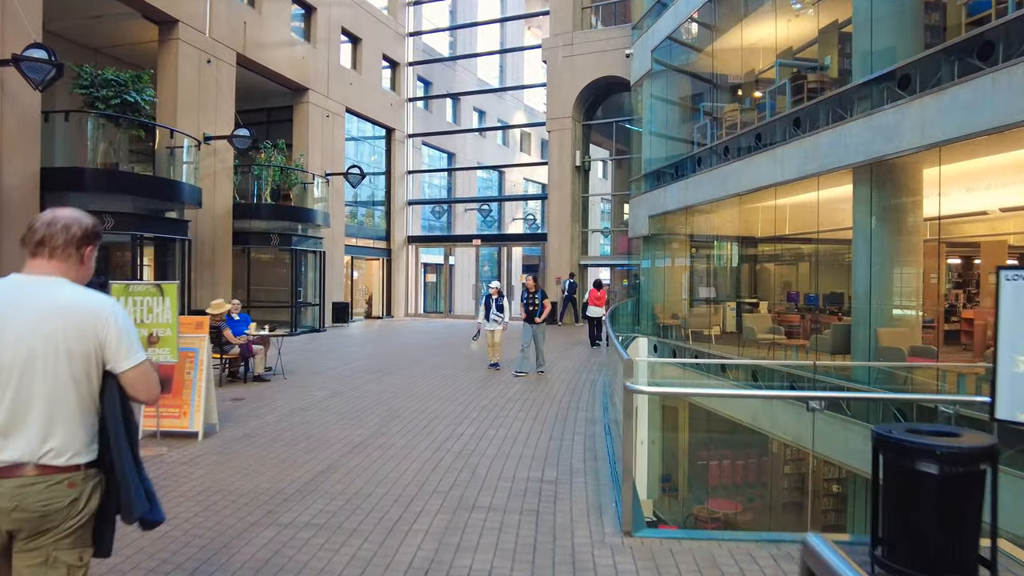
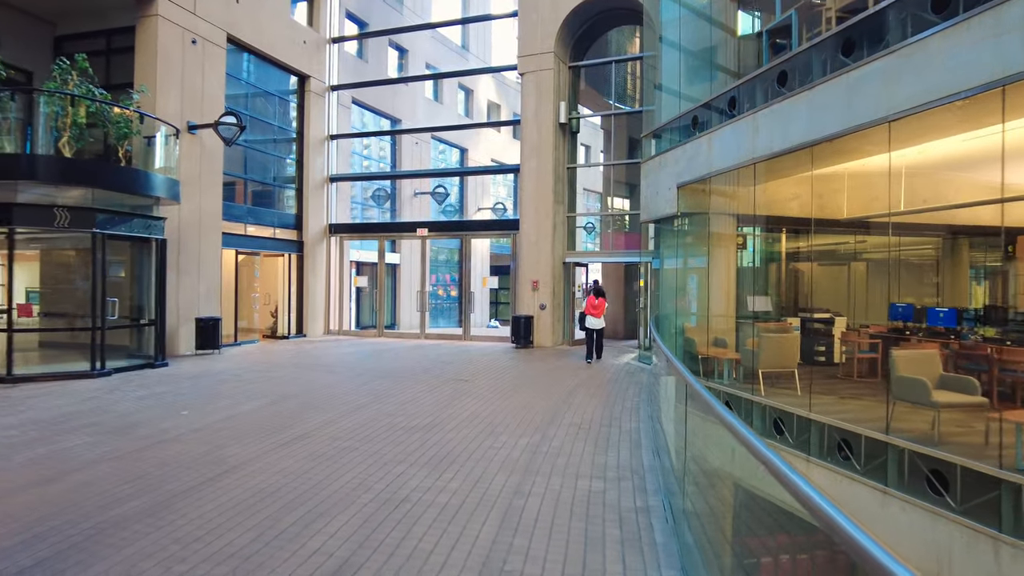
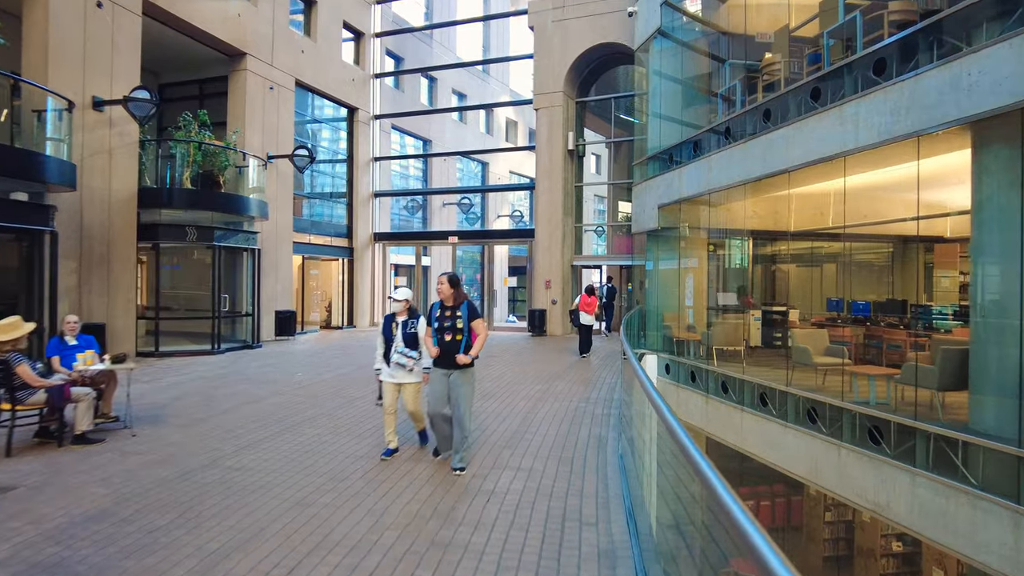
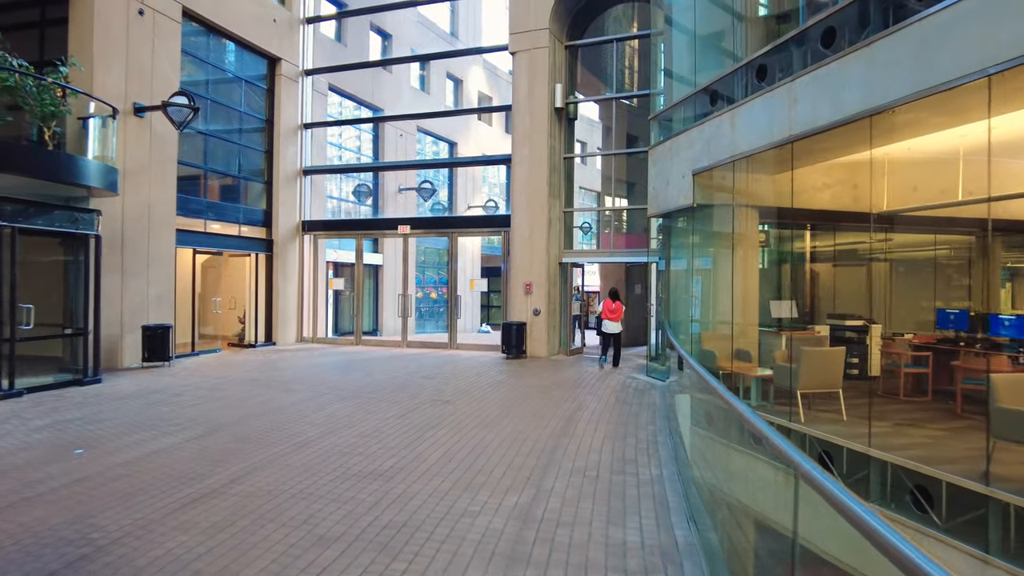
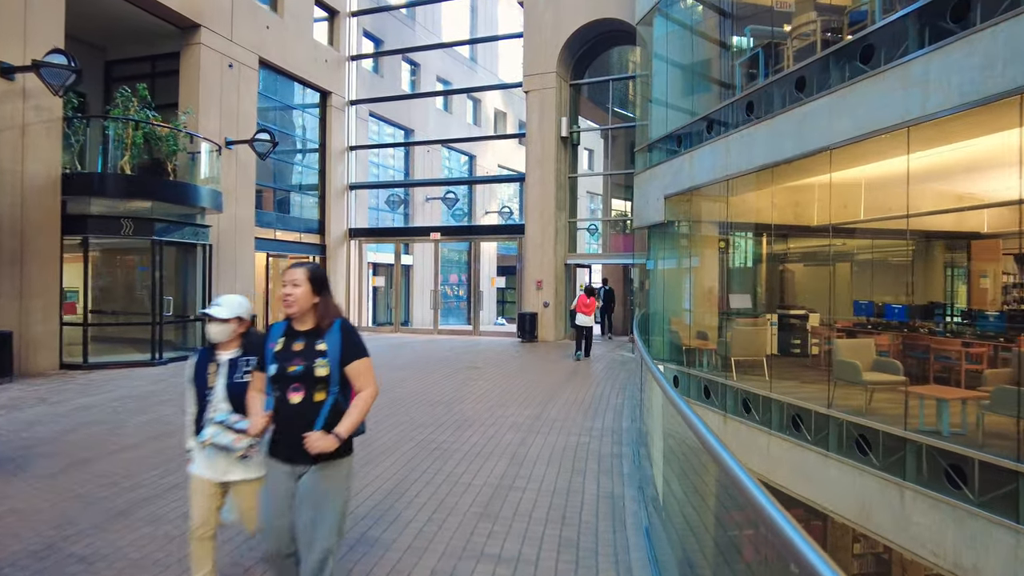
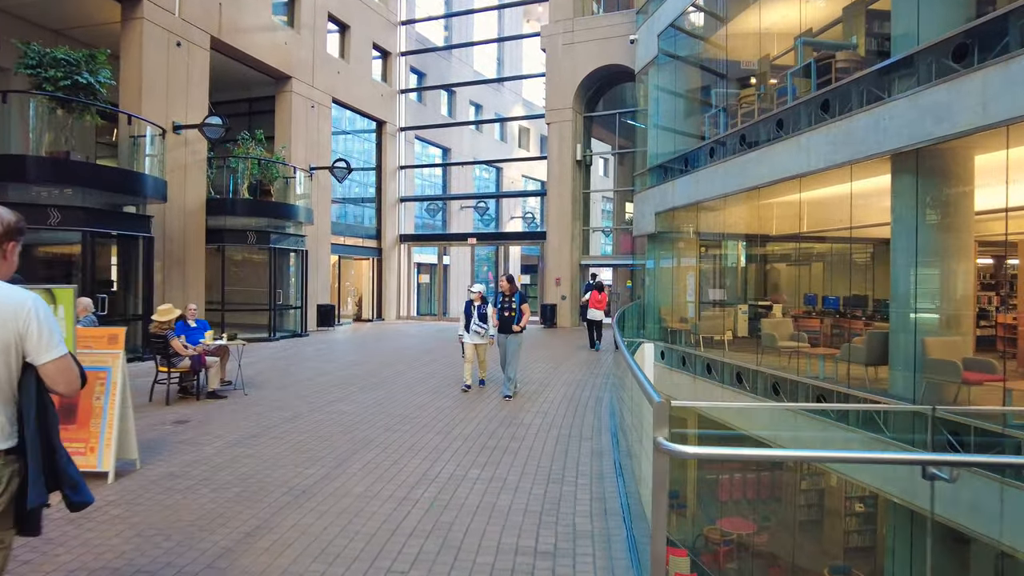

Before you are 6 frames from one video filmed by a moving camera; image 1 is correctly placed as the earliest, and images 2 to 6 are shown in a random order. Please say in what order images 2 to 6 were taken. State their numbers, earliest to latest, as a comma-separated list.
6, 3, 5, 2, 4
